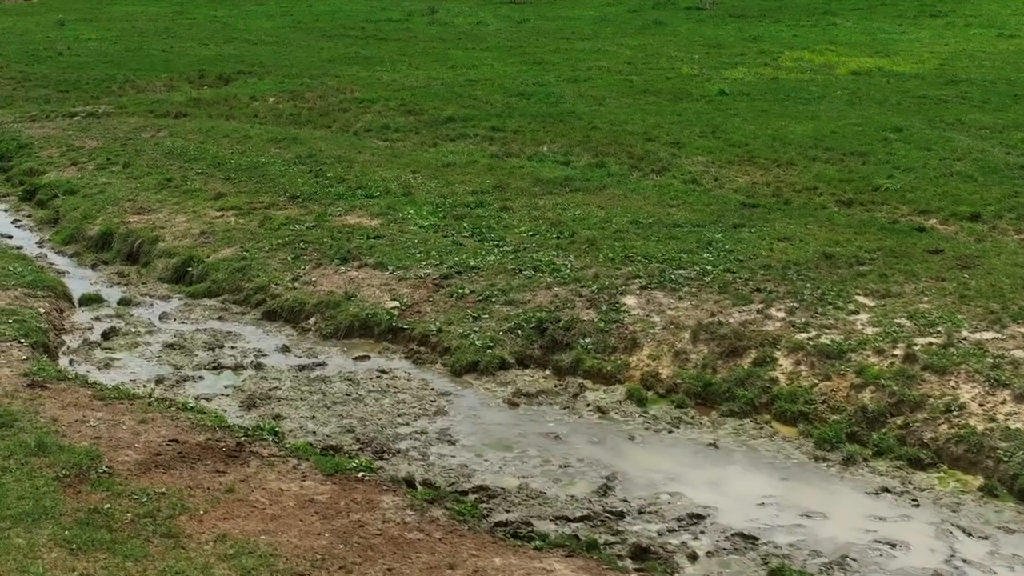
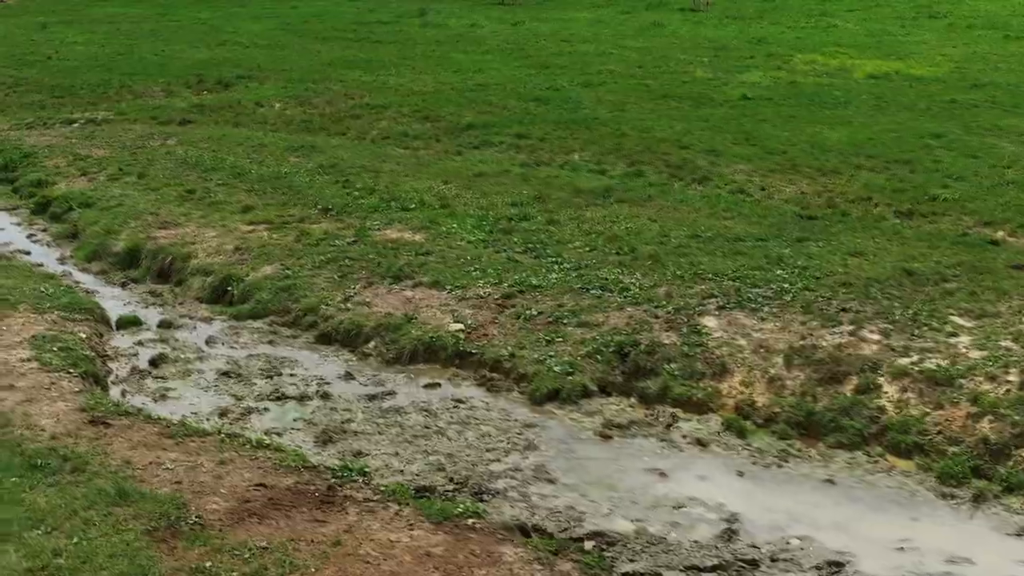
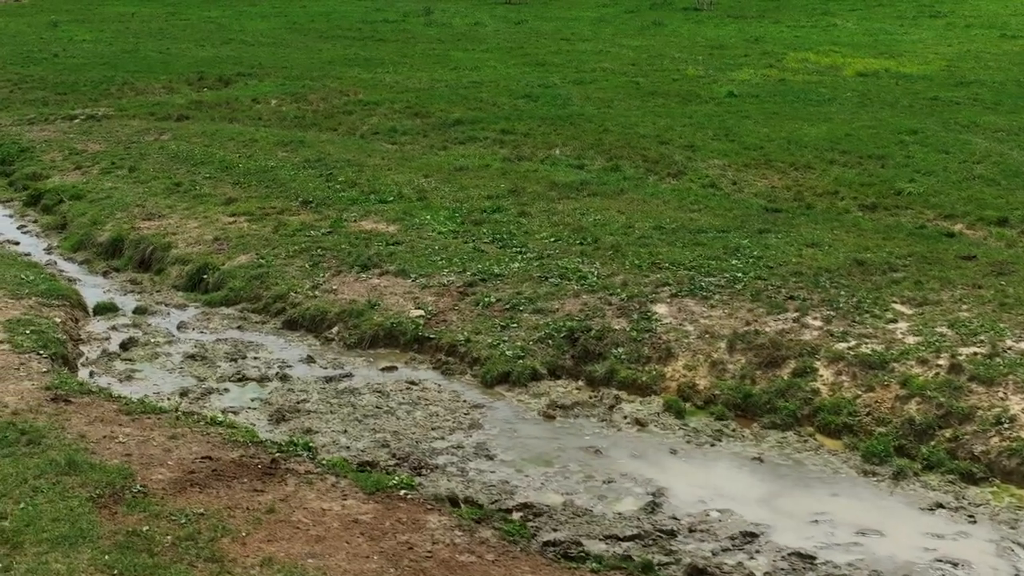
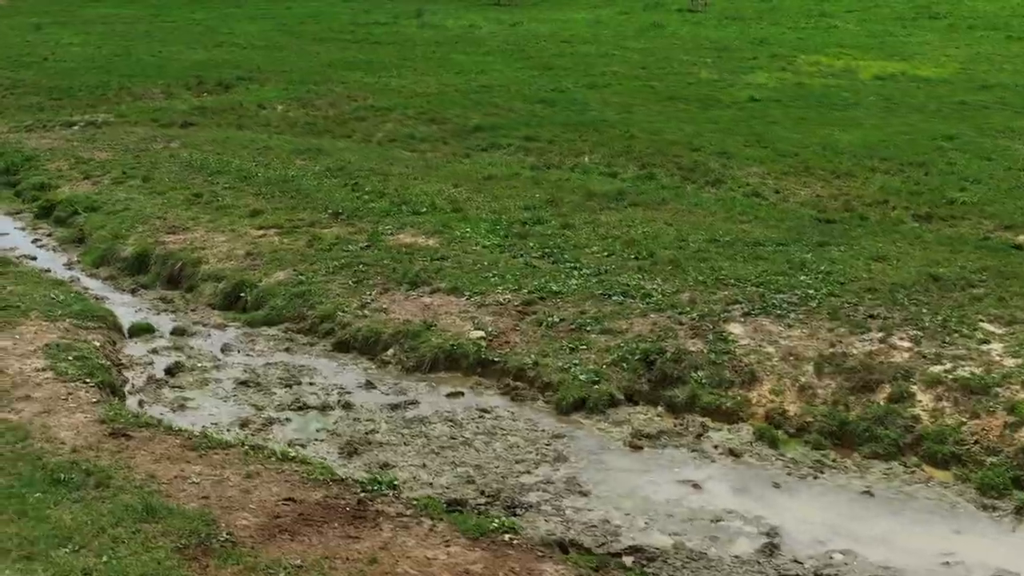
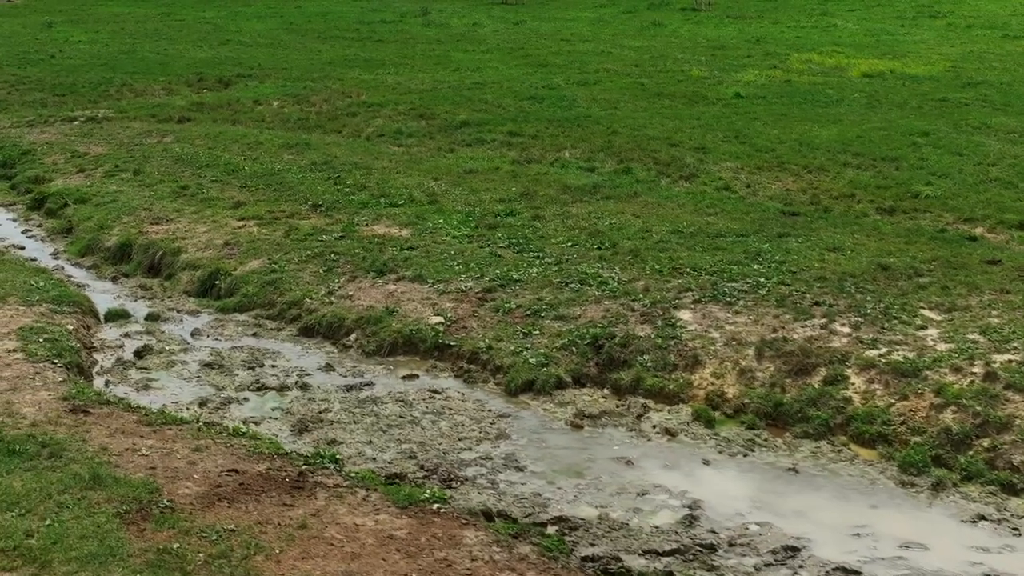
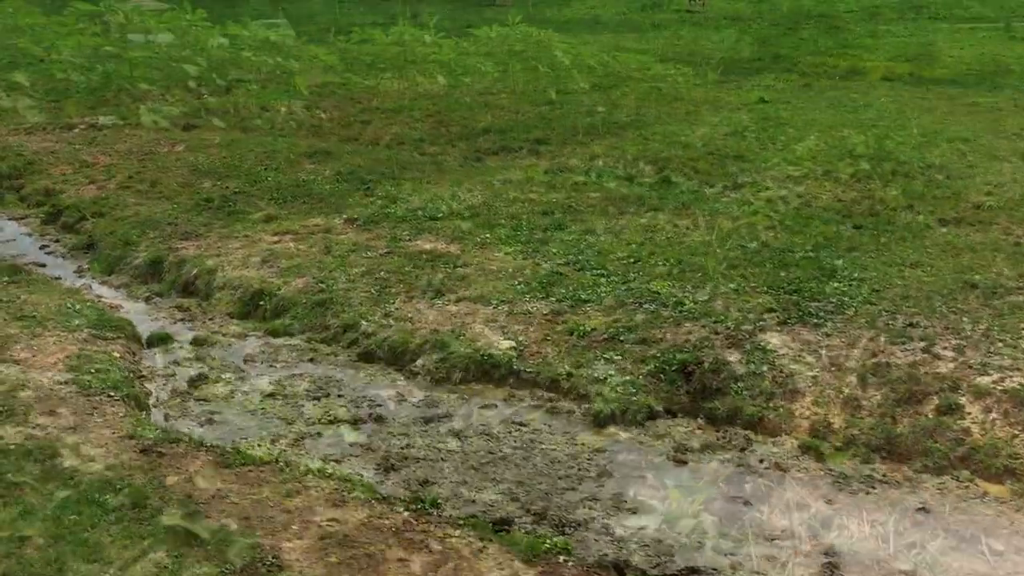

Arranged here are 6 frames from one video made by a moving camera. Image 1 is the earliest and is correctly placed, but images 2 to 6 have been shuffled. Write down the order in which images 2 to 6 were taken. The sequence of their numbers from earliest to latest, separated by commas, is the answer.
3, 5, 2, 4, 6
